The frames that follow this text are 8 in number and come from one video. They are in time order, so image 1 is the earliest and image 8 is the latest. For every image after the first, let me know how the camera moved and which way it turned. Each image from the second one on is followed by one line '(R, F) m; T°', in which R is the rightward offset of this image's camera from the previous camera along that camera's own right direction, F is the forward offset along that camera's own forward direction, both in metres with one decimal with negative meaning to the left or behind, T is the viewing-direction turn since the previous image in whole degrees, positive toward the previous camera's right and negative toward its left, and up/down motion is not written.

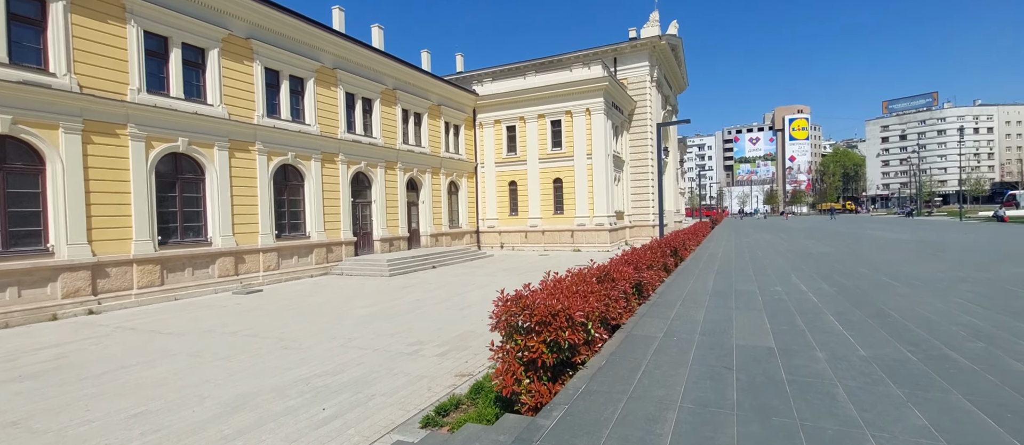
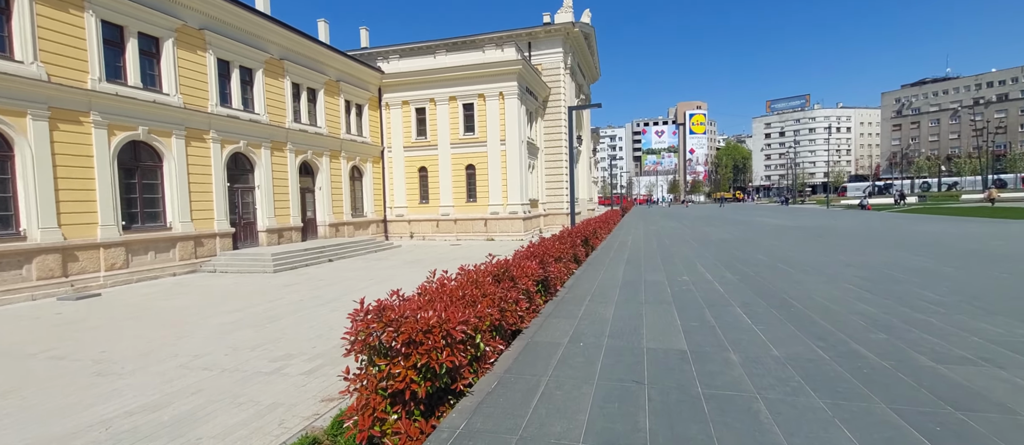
(+0.3, +0.9) m; +9°
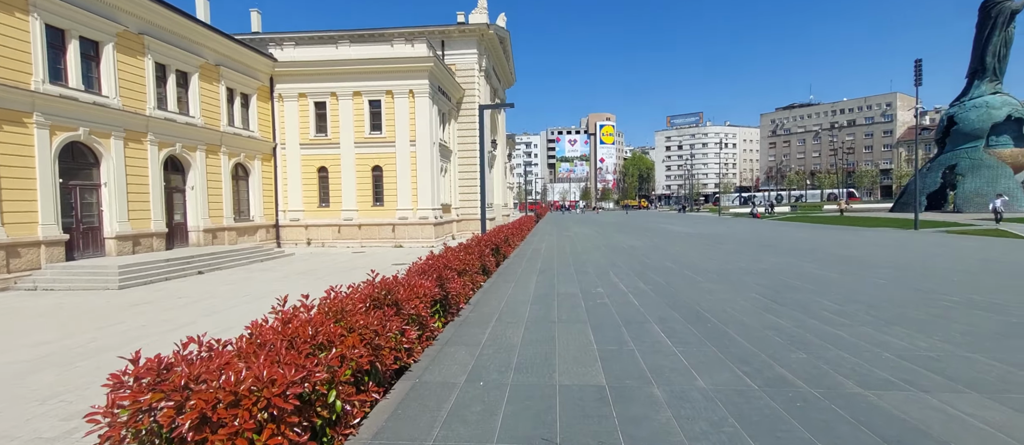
(+0.2, +1.0) m; +9°
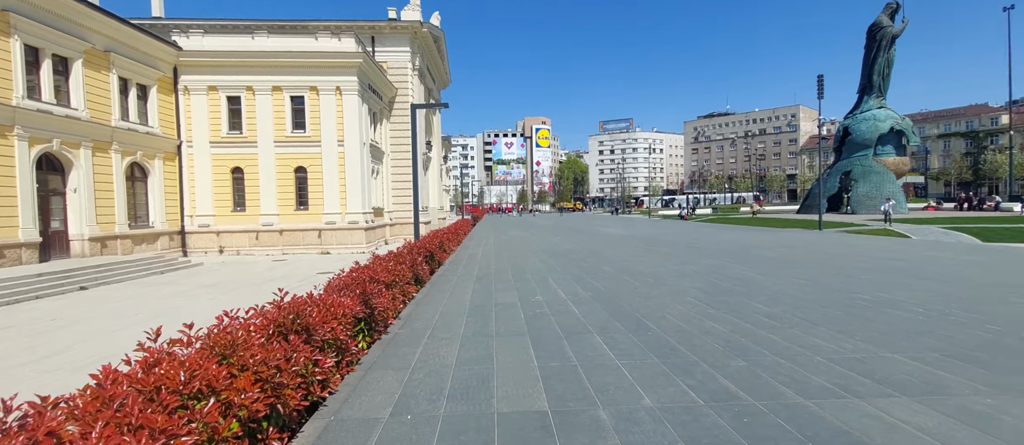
(0.0, +0.5) m; +7°
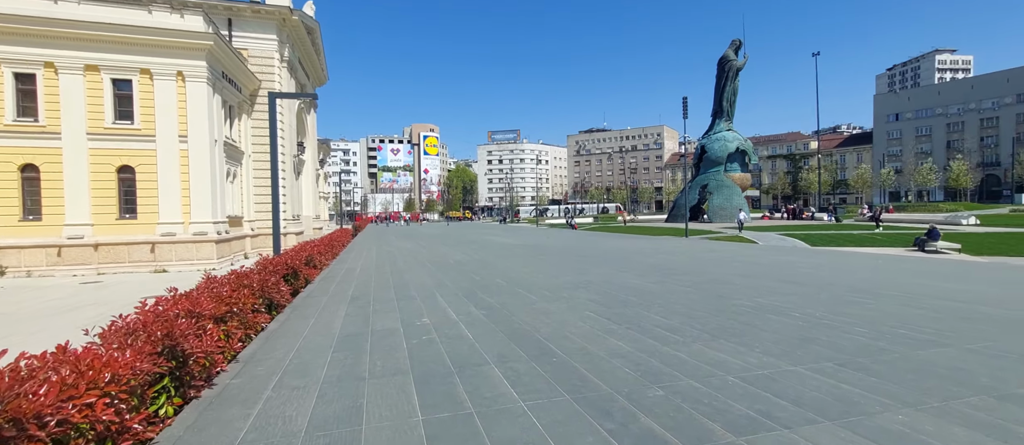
(+0.1, +1.2) m; +12°
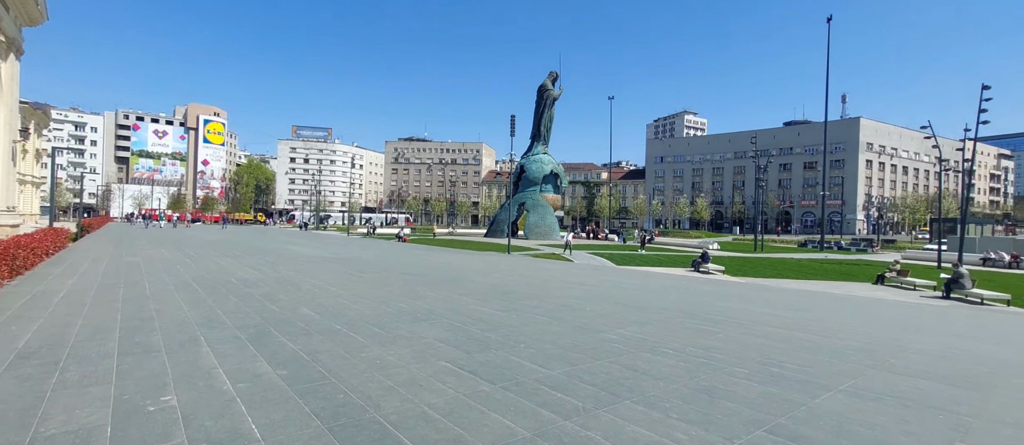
(-0.2, +2.8) m; +20°
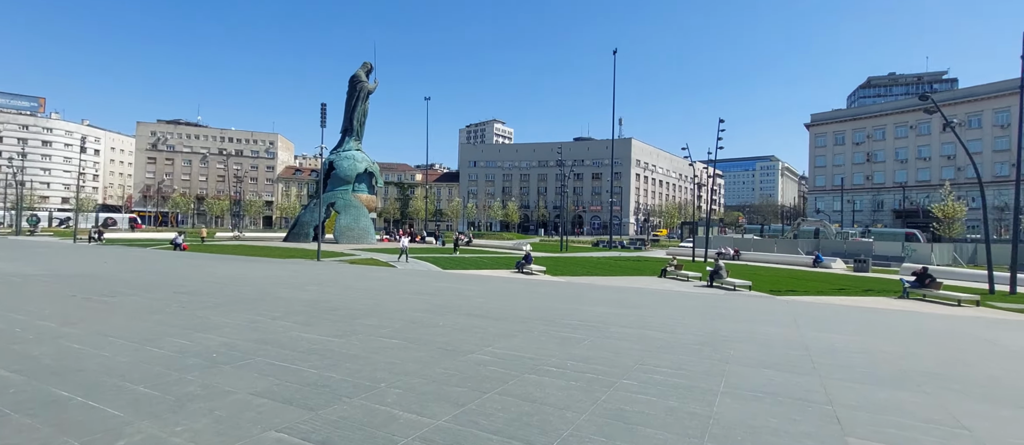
(-0.6, +1.9) m; +21°
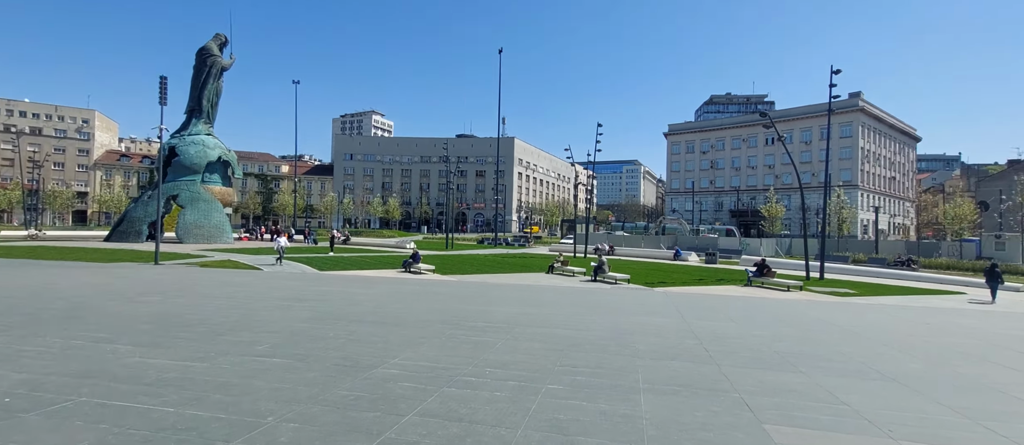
(-0.4, +0.9) m; +13°
